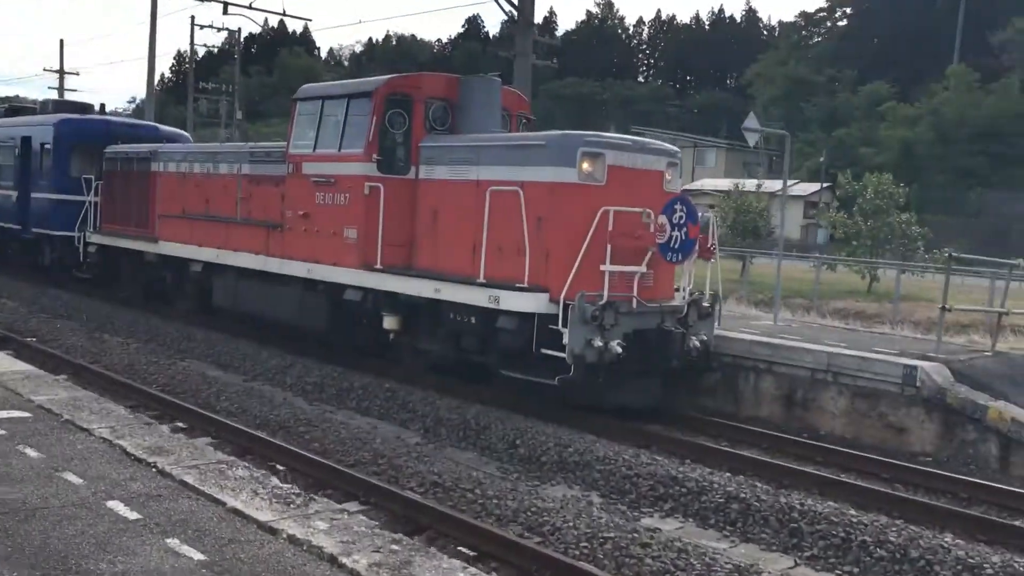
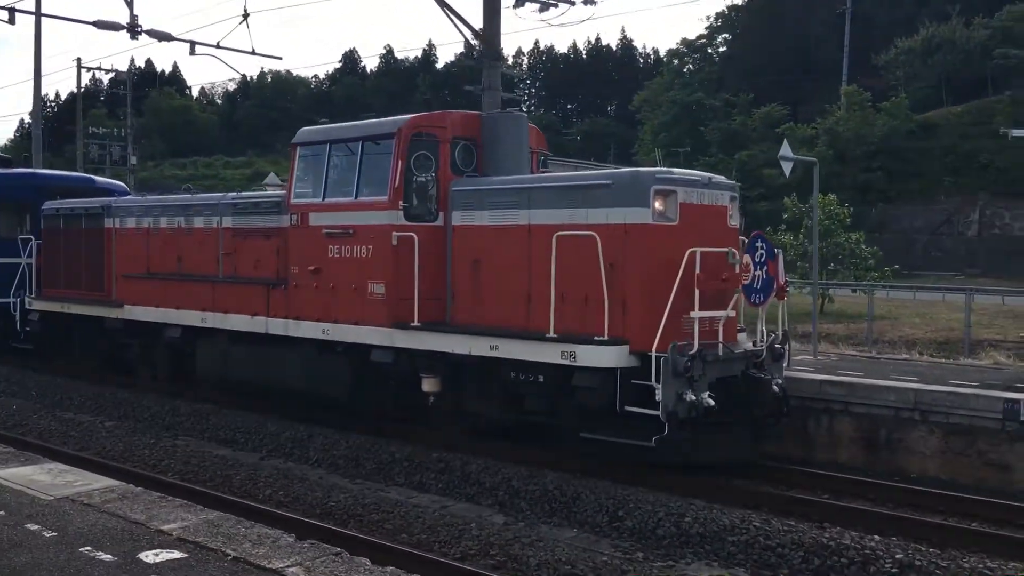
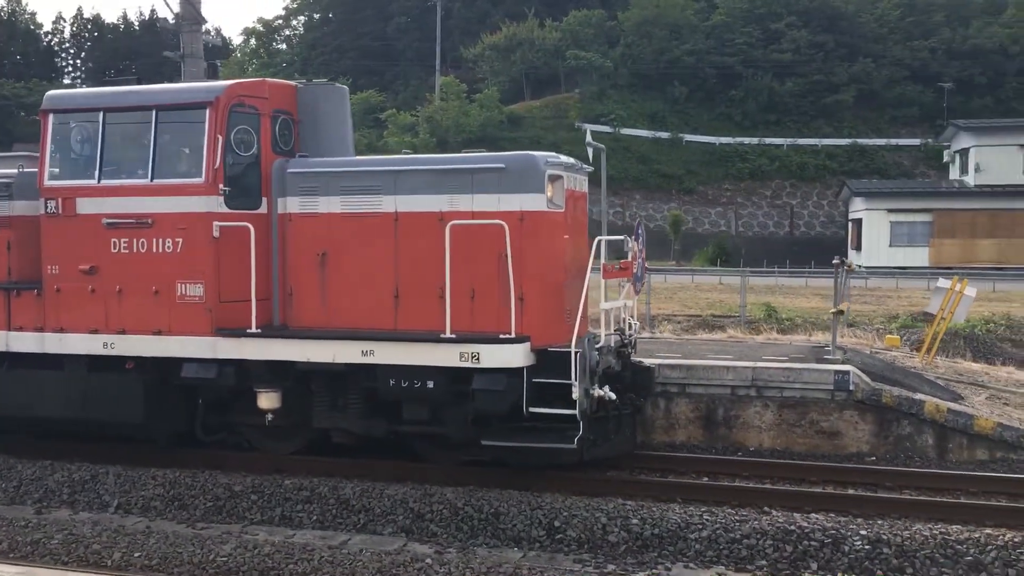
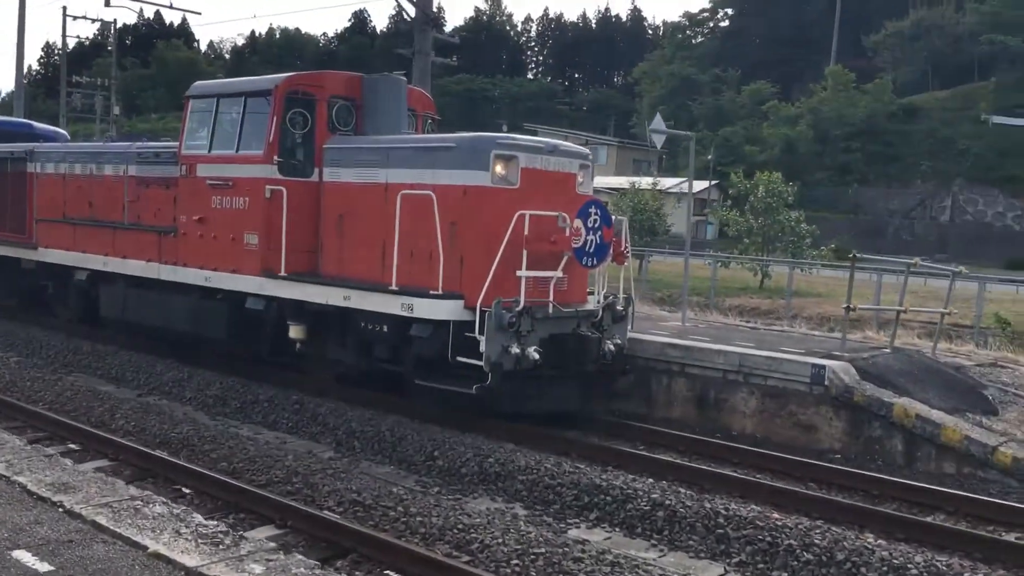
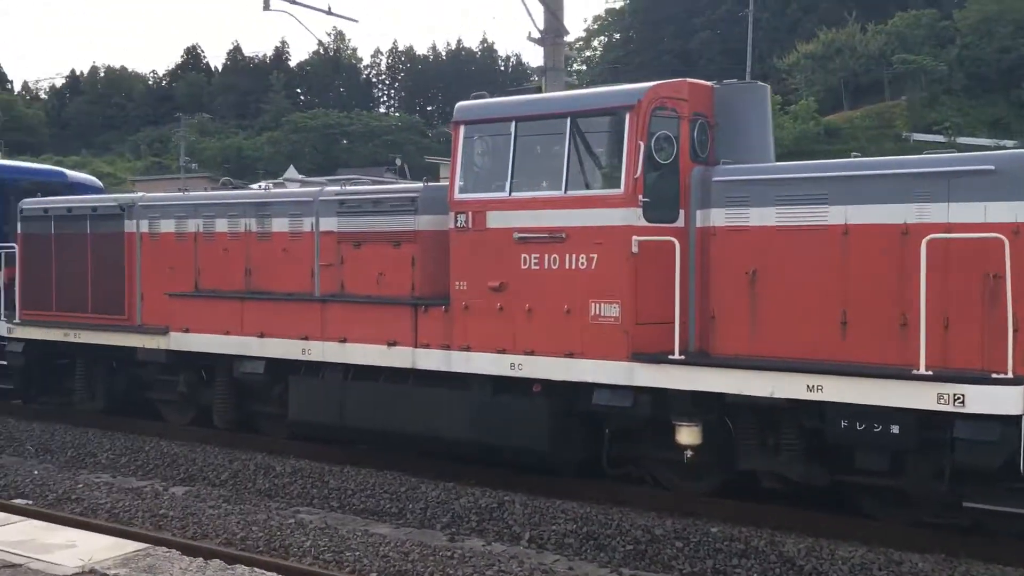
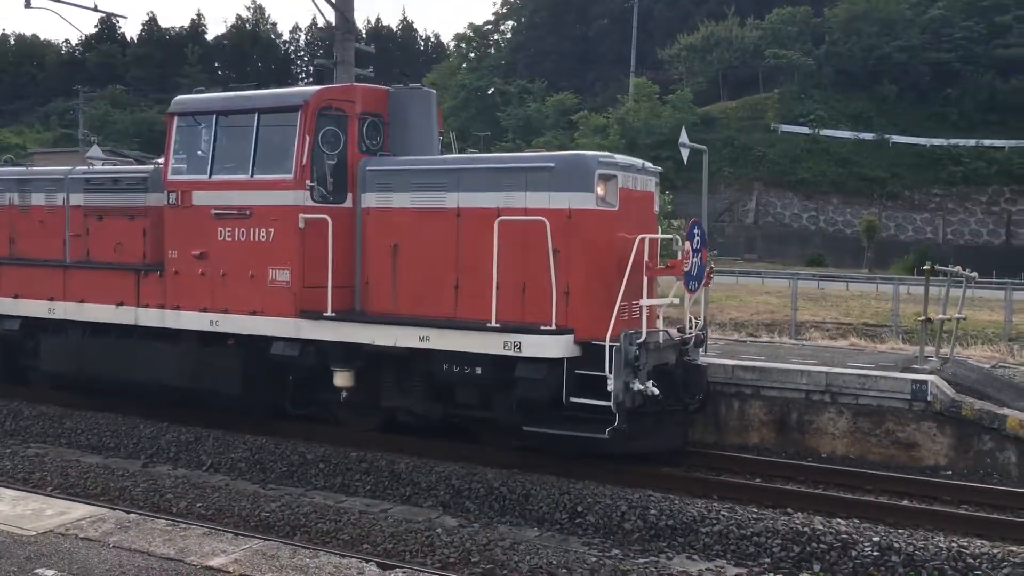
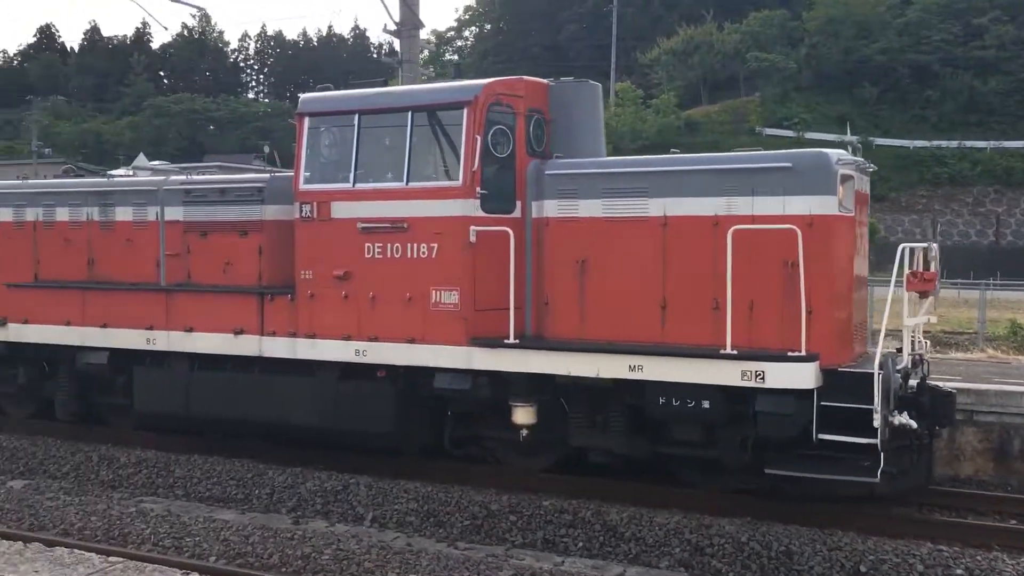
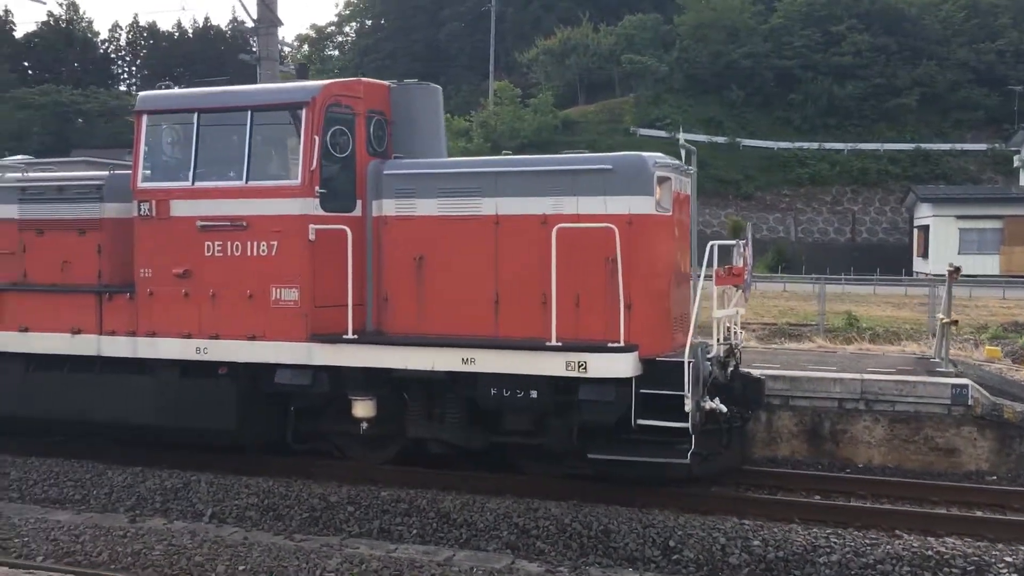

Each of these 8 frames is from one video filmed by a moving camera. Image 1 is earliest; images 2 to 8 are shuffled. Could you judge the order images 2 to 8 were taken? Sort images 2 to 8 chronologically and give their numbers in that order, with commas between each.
4, 2, 6, 3, 8, 7, 5
